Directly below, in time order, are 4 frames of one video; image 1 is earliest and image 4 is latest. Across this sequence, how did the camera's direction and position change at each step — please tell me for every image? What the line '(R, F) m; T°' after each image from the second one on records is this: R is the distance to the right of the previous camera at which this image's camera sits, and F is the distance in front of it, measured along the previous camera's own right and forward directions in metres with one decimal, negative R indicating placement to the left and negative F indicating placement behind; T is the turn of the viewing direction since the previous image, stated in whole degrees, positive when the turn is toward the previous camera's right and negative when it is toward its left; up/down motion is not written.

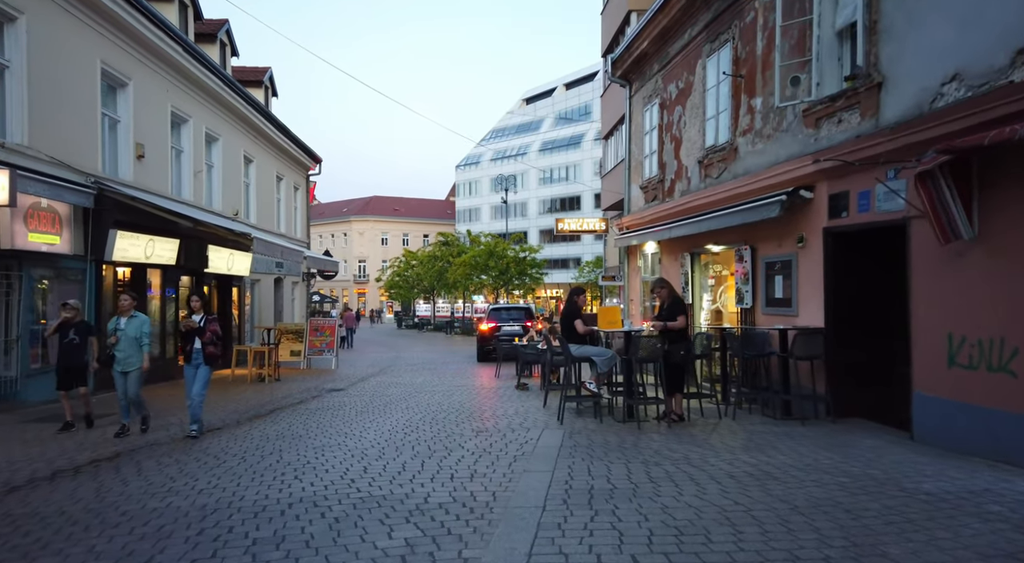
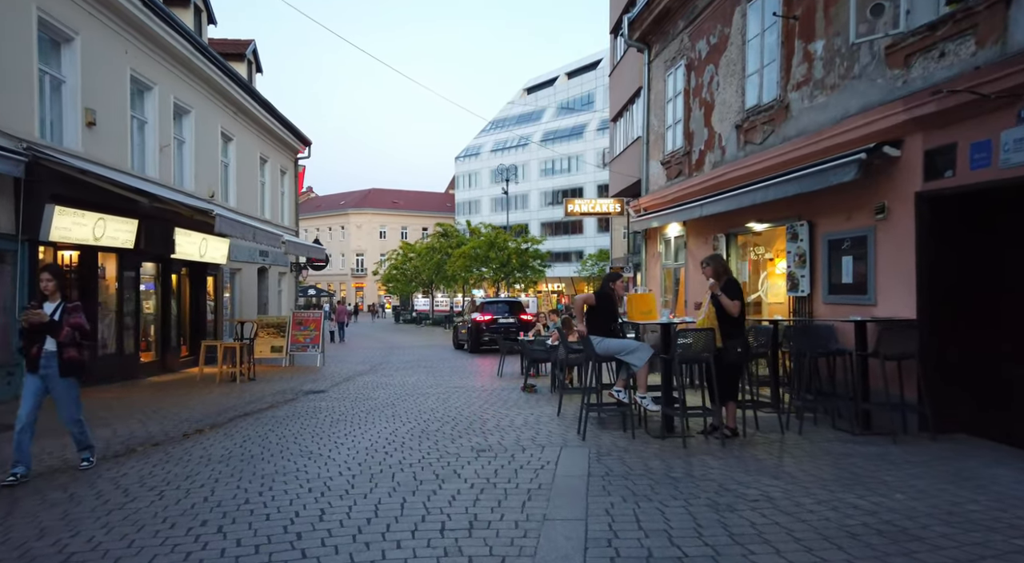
(-0.1, +1.9) m; 0°
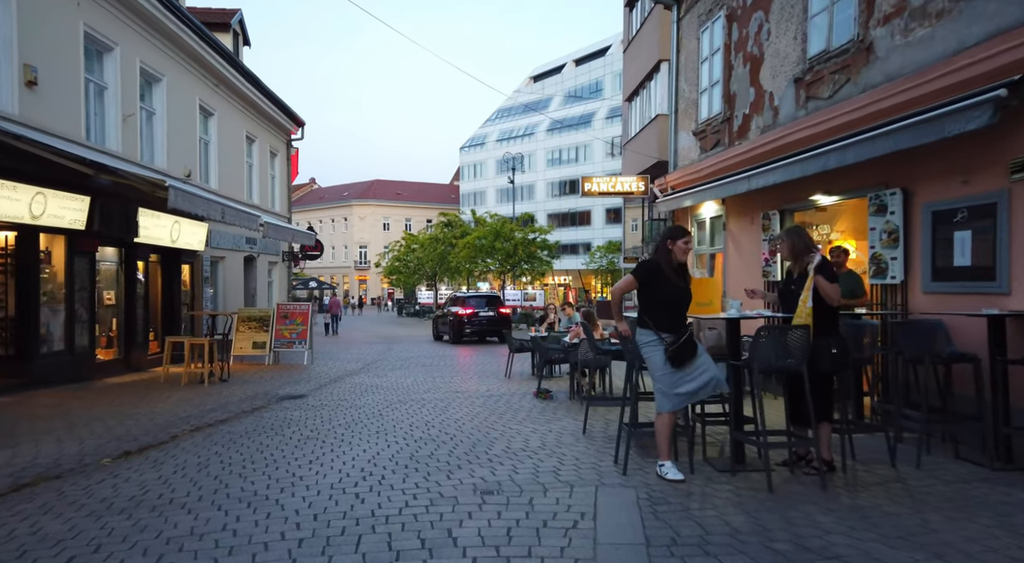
(-0.1, +1.9) m; 0°
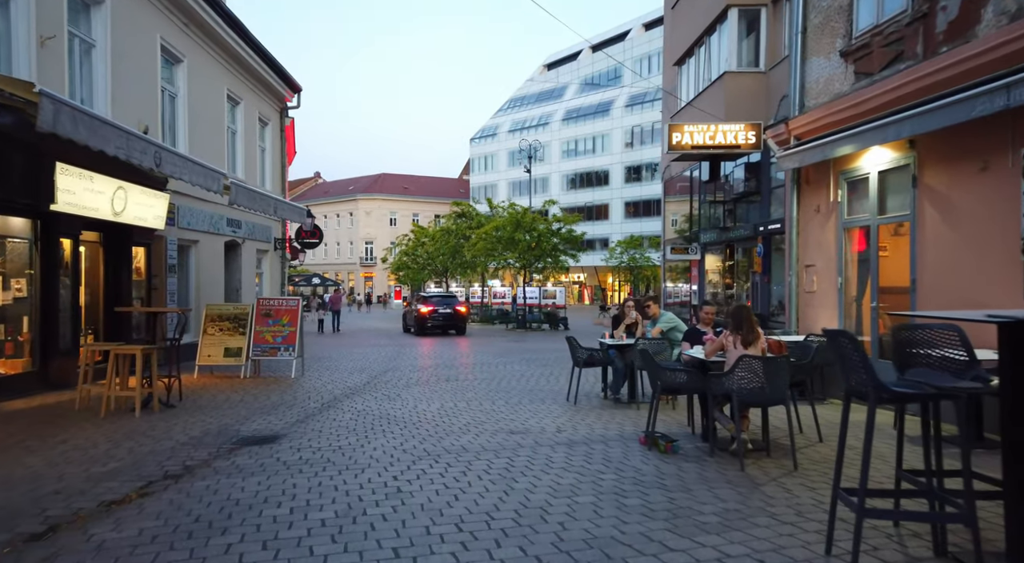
(-0.8, +3.9) m; 0°
